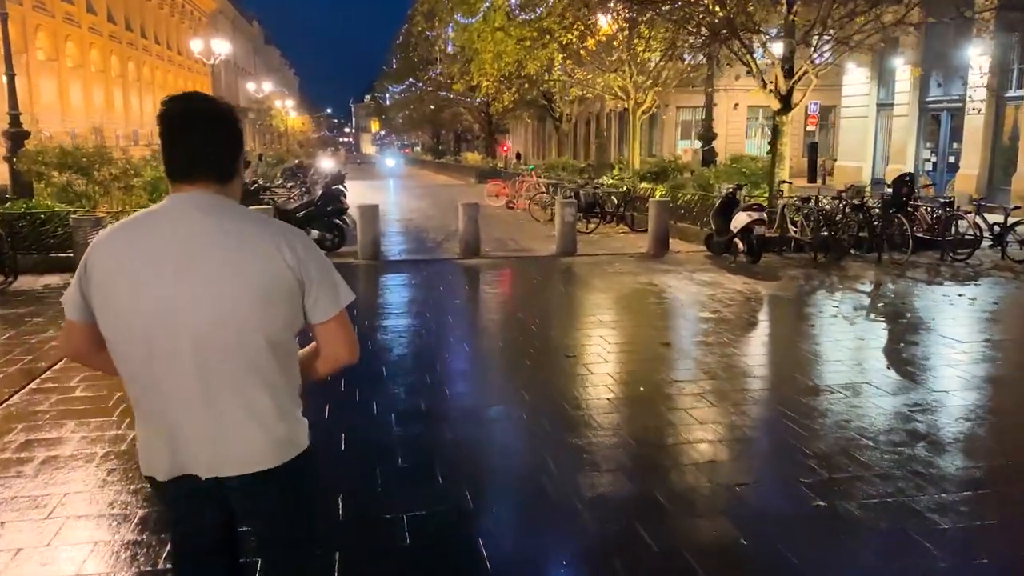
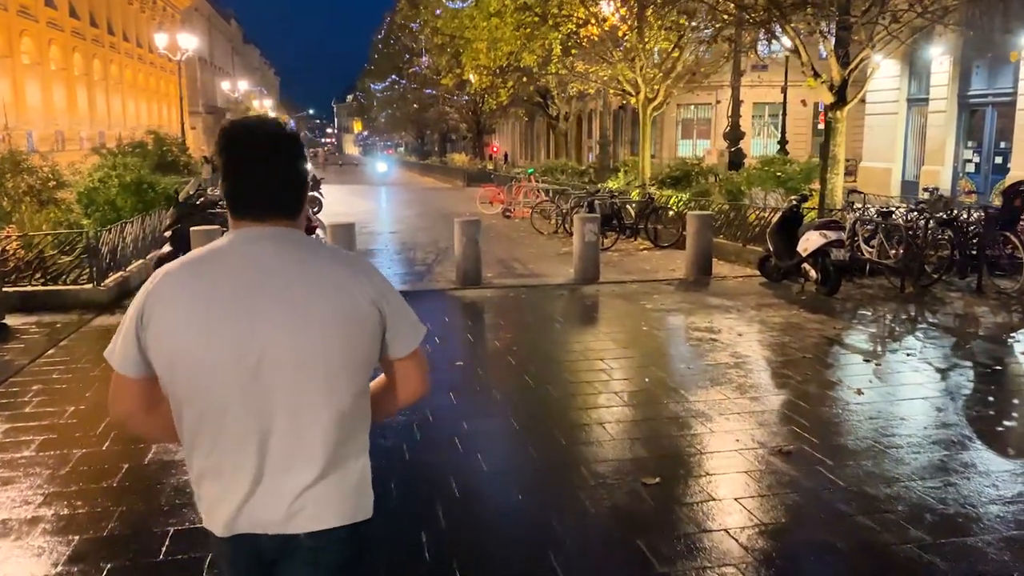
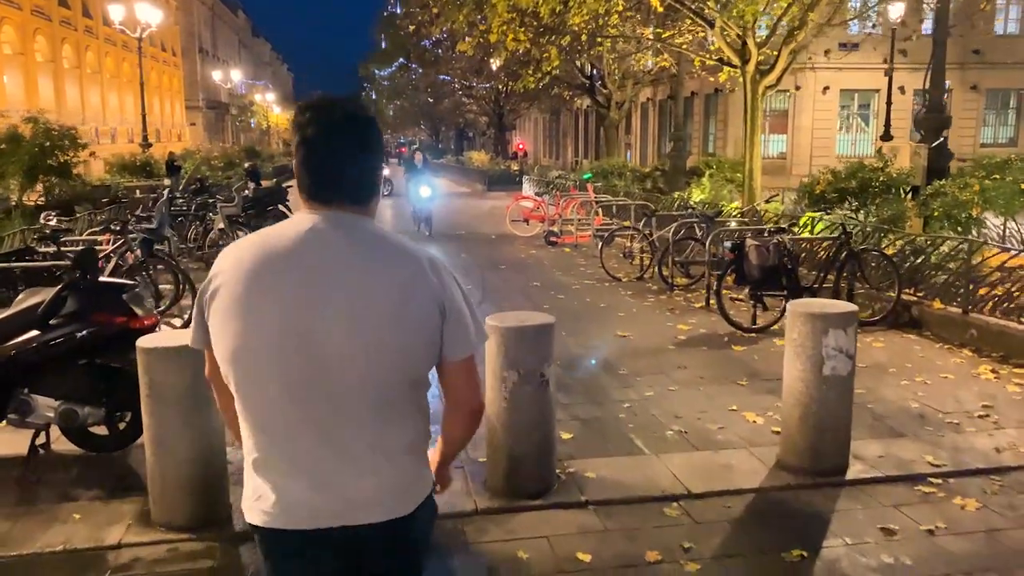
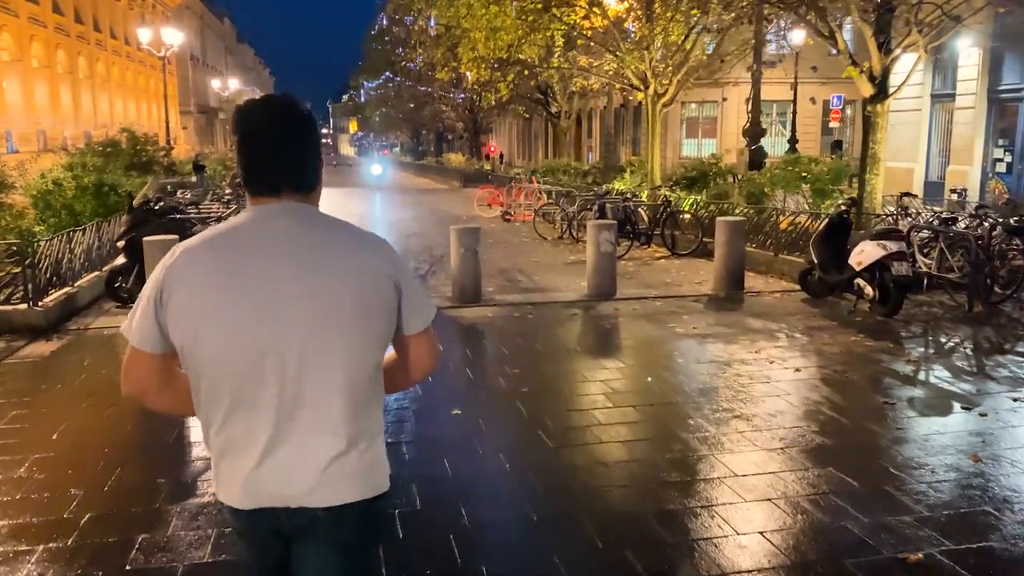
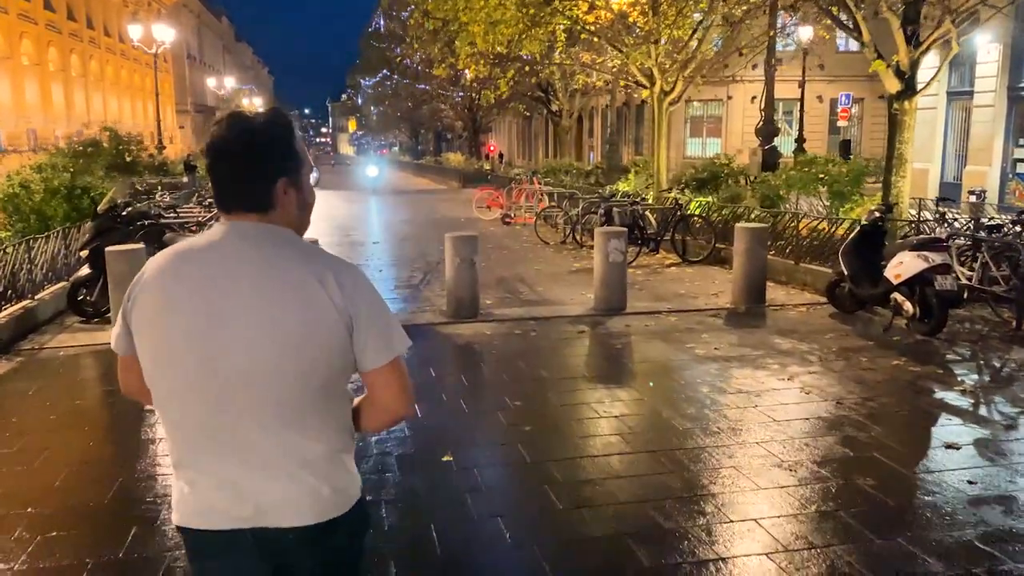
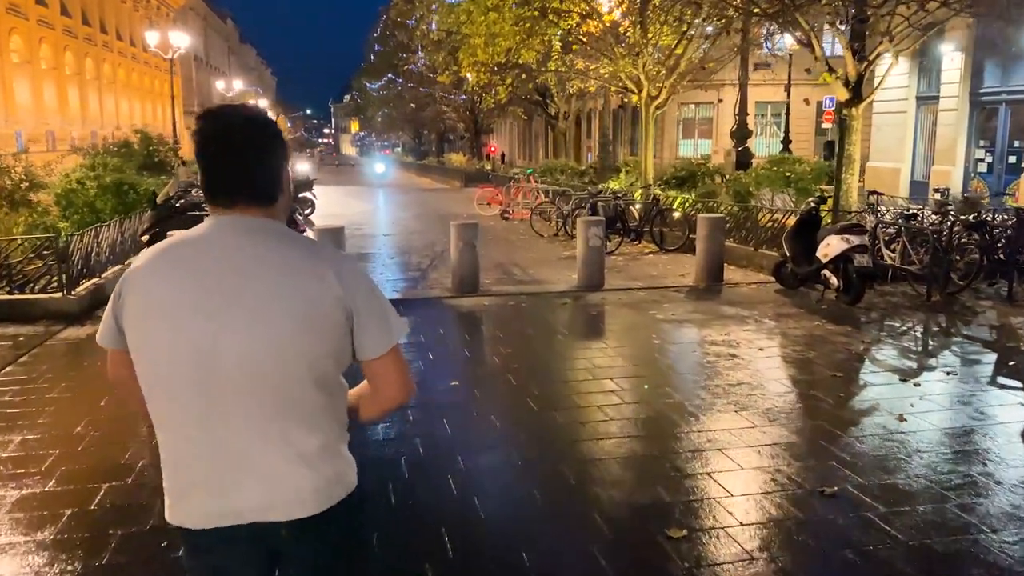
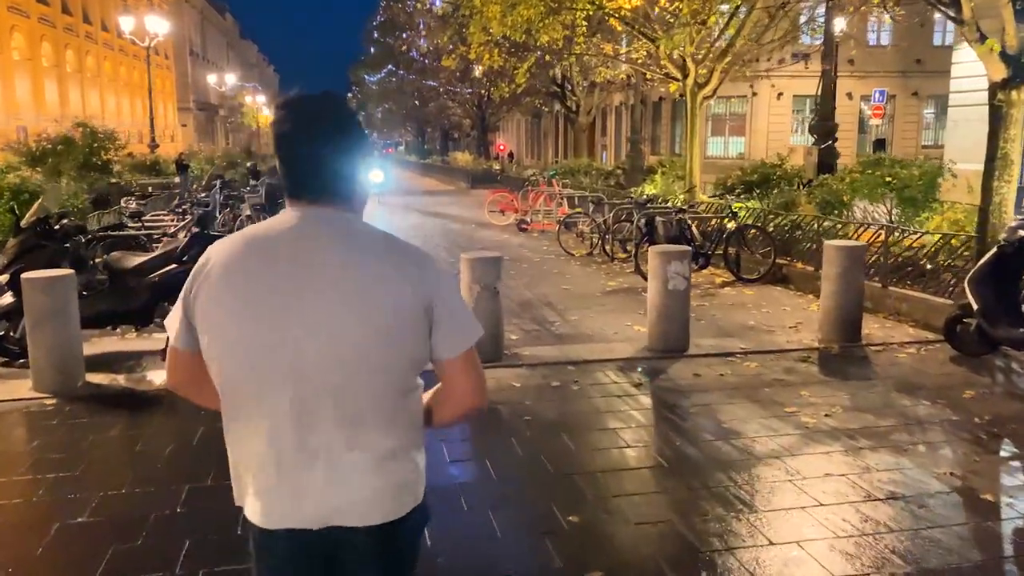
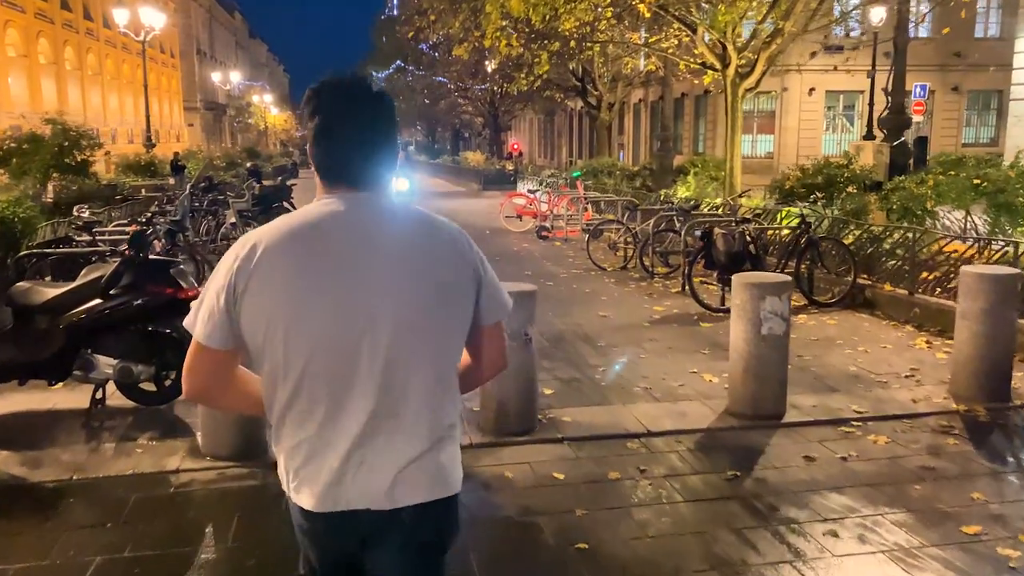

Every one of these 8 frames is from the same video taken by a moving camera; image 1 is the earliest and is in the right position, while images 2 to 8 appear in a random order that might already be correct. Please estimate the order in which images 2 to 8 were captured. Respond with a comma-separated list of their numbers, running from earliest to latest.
2, 6, 4, 5, 7, 8, 3
